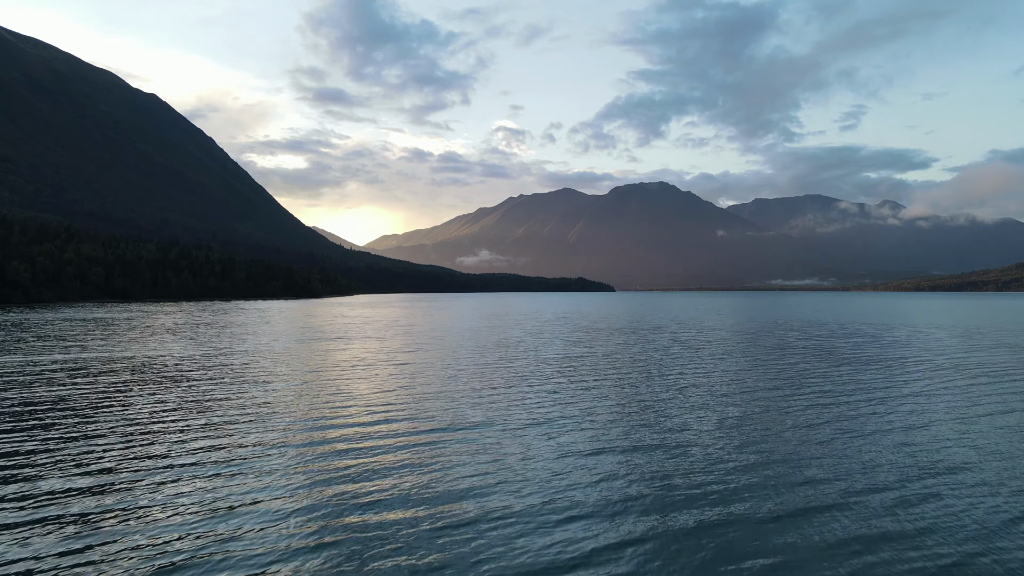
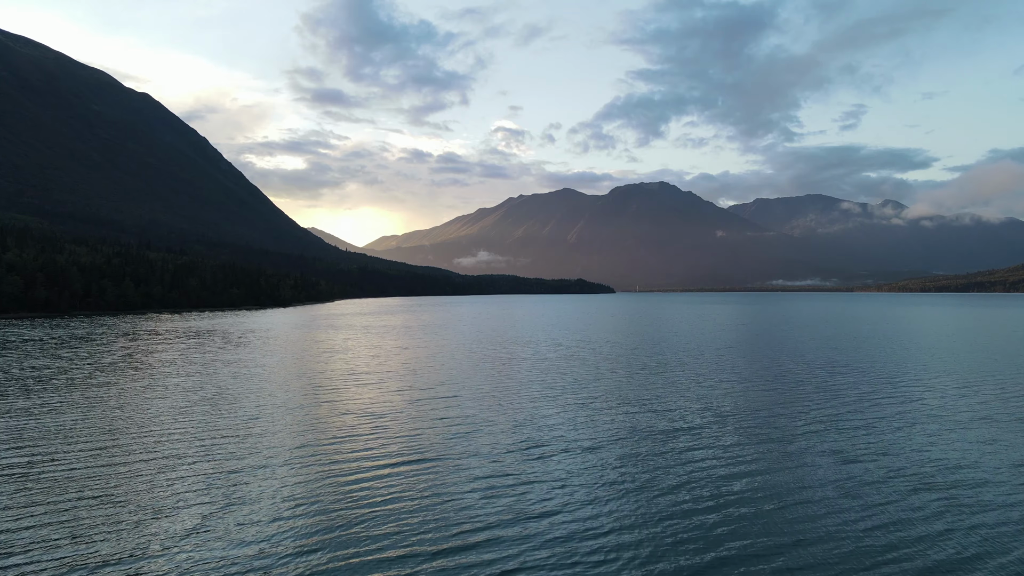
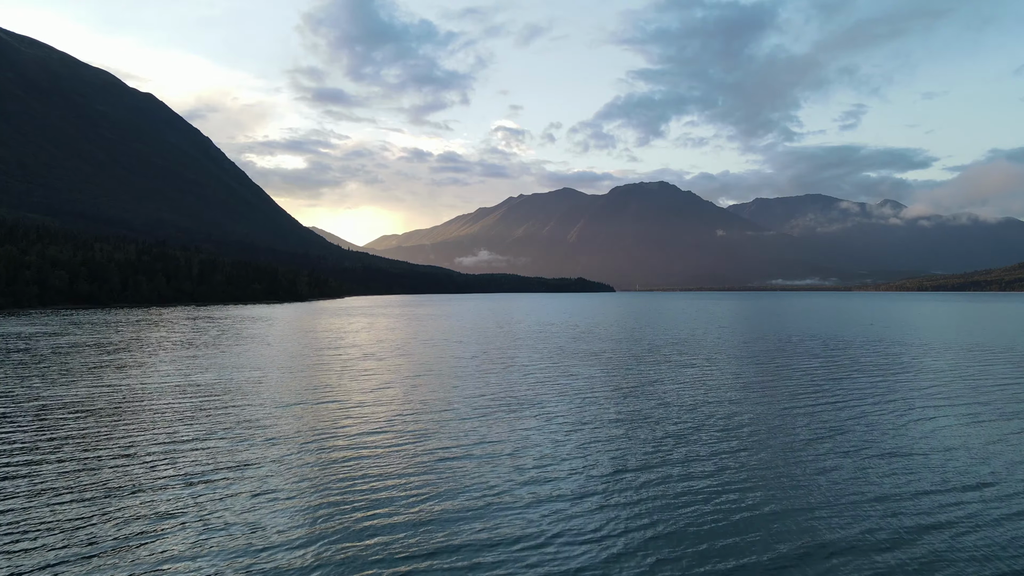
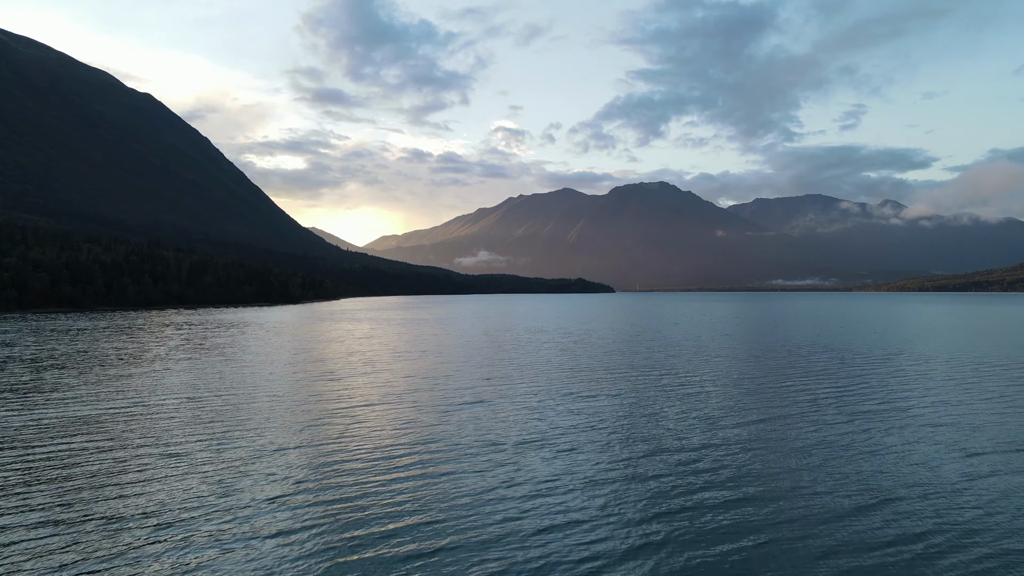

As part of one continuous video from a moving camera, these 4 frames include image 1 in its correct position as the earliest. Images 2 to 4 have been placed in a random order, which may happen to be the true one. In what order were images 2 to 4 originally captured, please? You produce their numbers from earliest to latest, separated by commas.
3, 4, 2
